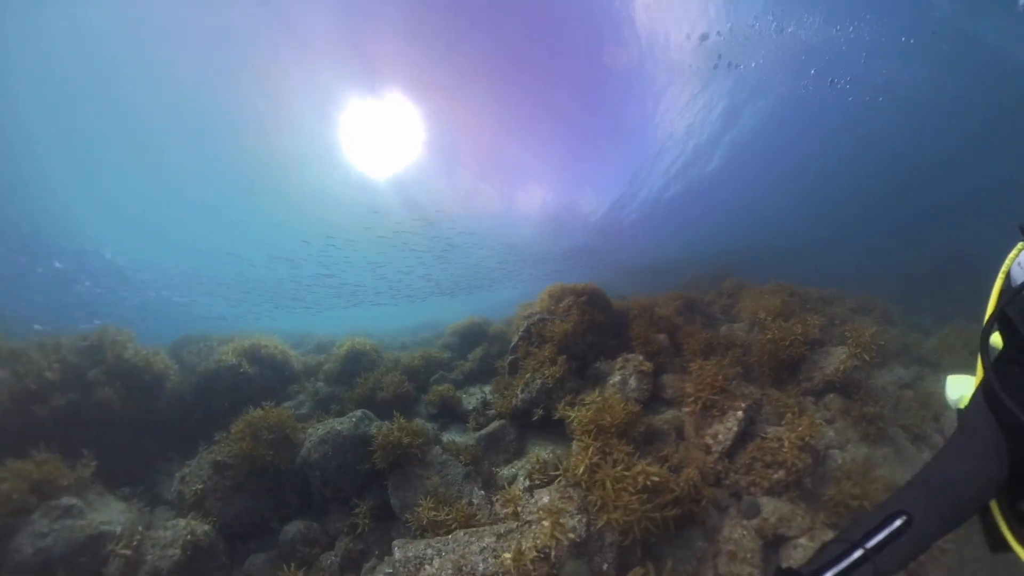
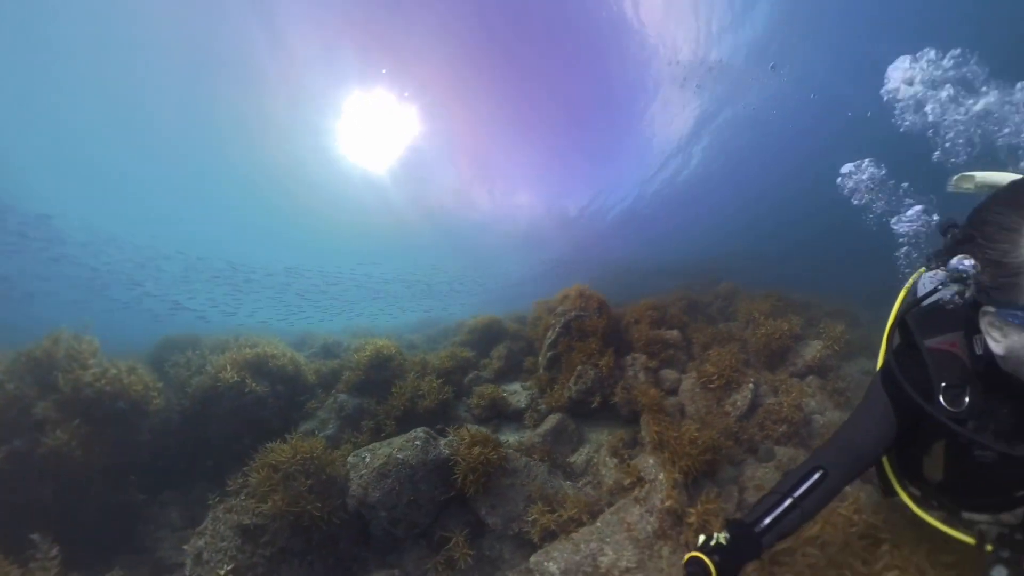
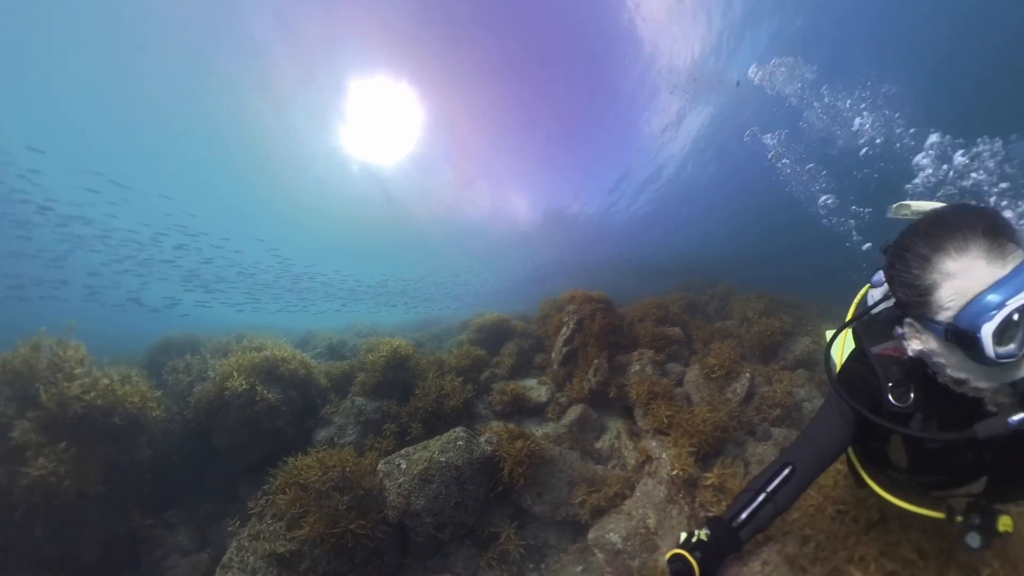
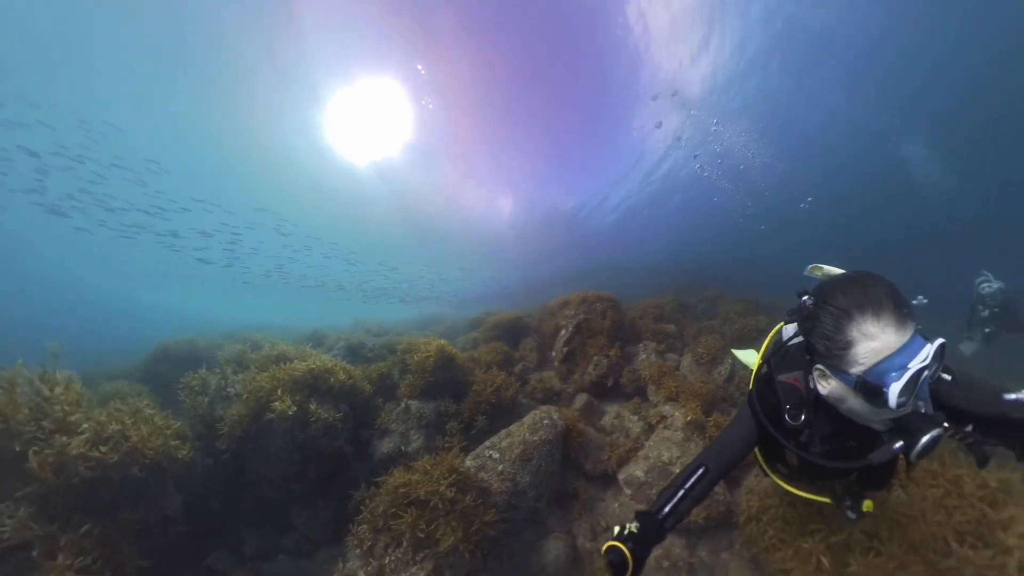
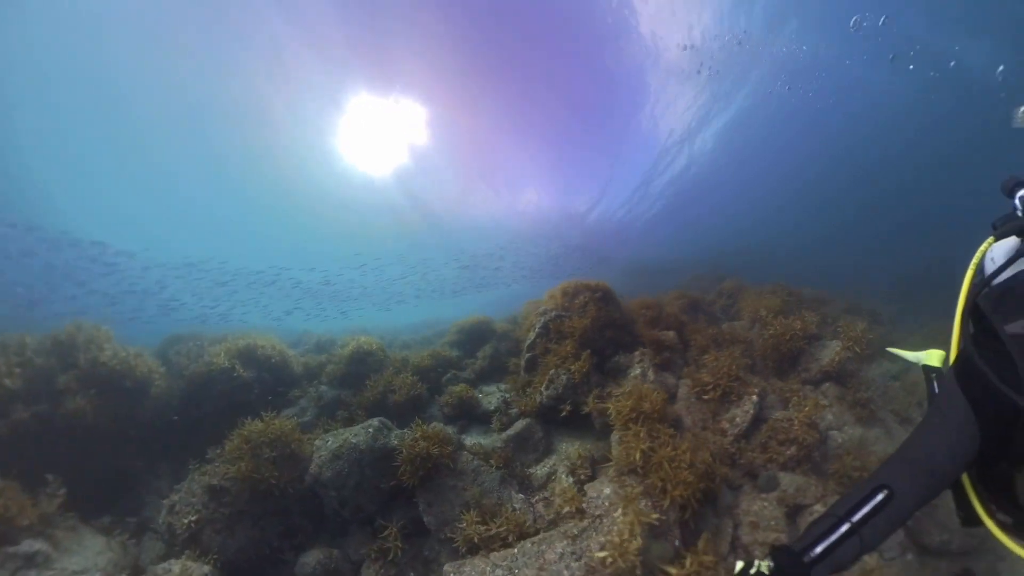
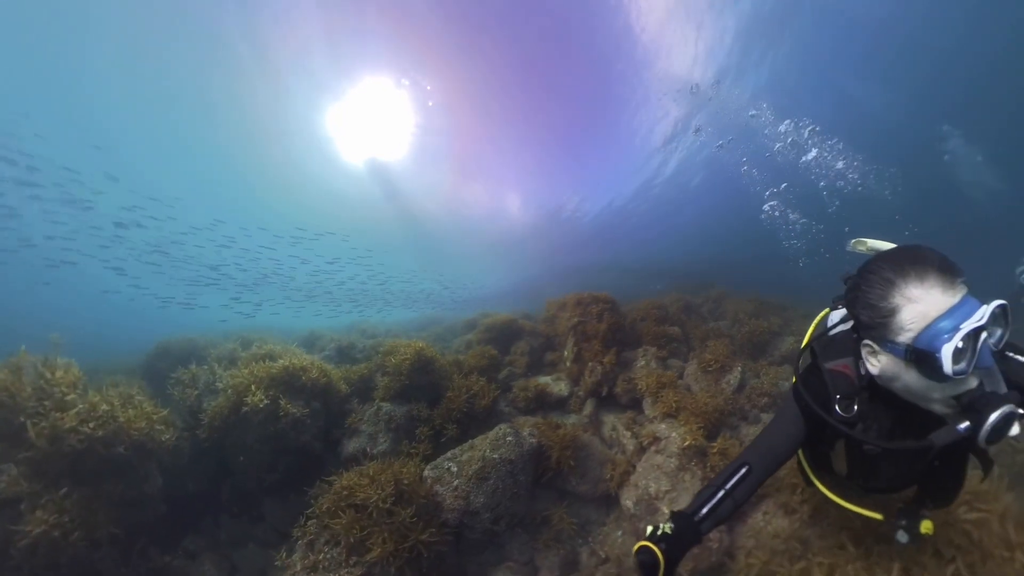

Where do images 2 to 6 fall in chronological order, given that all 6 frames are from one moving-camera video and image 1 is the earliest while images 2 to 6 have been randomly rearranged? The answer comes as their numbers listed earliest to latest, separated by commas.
5, 2, 3, 6, 4
